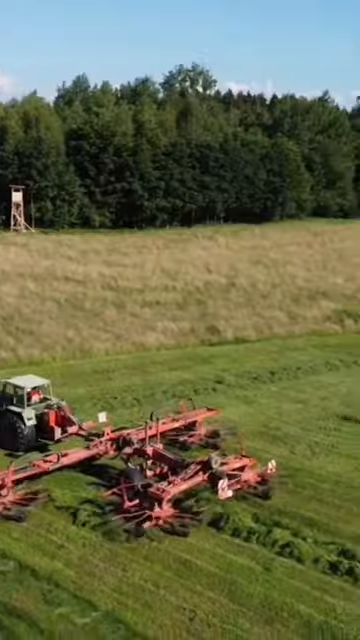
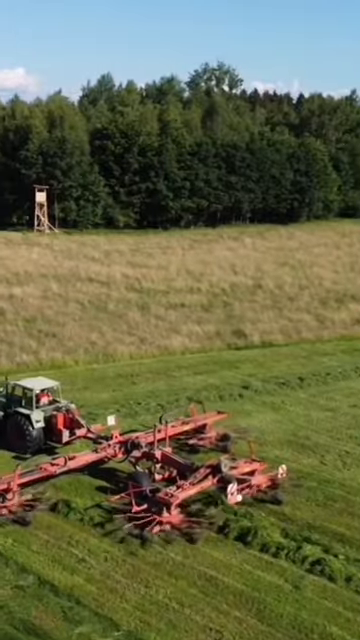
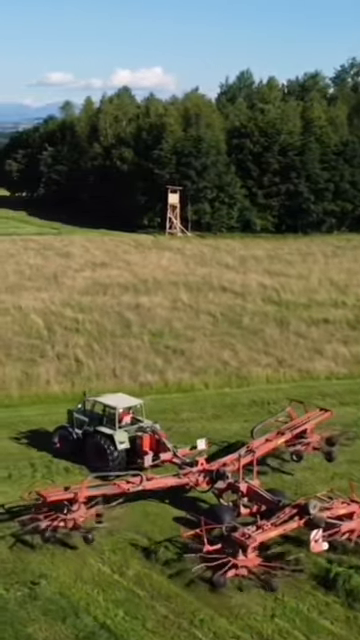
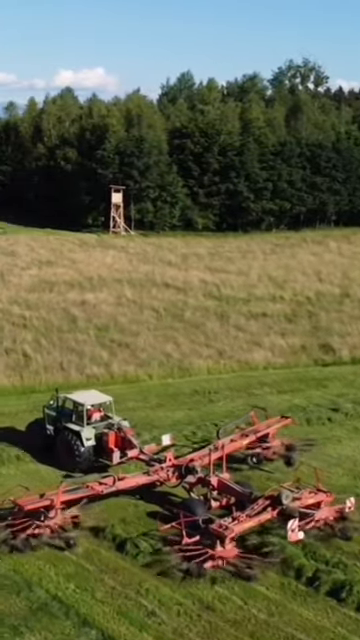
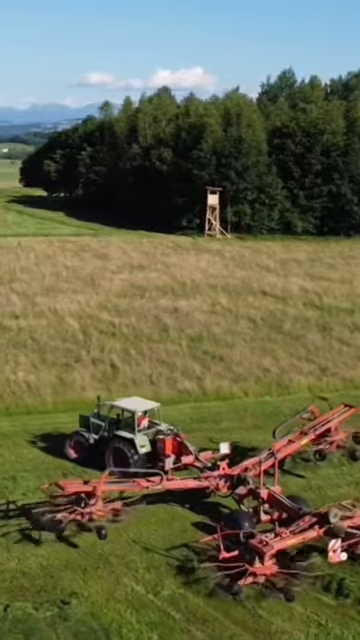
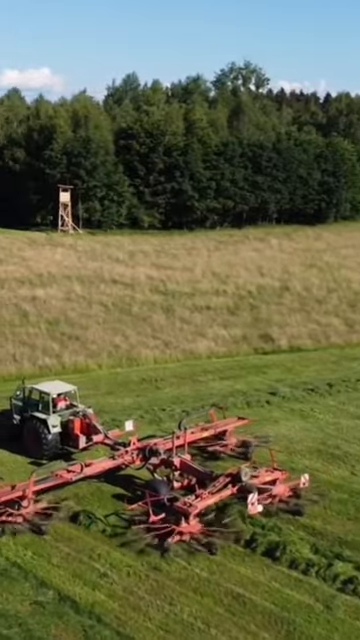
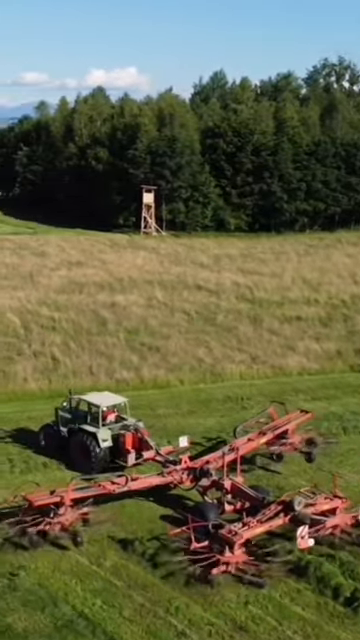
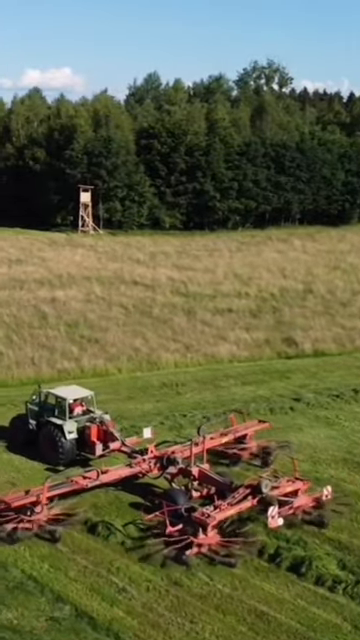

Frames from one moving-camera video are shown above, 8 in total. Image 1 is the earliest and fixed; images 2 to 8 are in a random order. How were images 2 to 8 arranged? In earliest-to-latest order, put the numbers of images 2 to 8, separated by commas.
2, 6, 8, 4, 7, 3, 5
